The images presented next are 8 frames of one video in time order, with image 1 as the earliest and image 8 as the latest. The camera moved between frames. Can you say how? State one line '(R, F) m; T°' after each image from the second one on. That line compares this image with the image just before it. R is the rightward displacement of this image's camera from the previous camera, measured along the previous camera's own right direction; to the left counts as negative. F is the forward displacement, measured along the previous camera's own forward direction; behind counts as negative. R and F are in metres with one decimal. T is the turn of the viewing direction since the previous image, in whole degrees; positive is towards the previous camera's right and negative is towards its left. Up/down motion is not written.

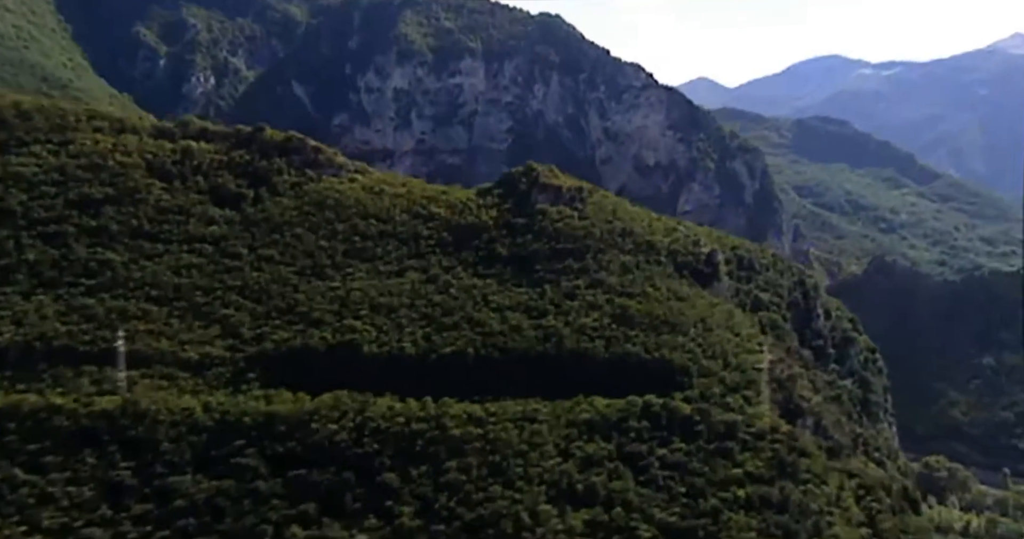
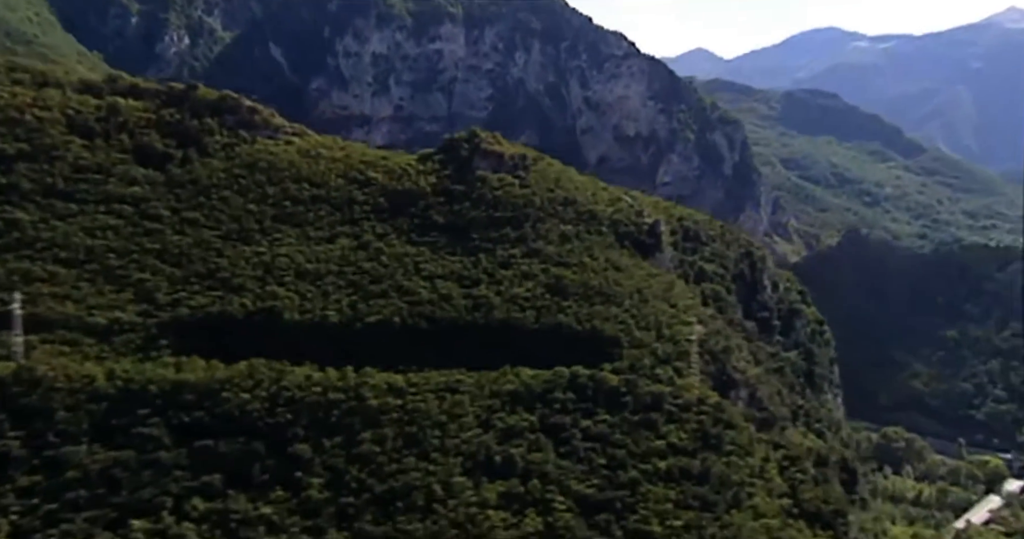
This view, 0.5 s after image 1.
(+2.3, +0.6) m; +1°
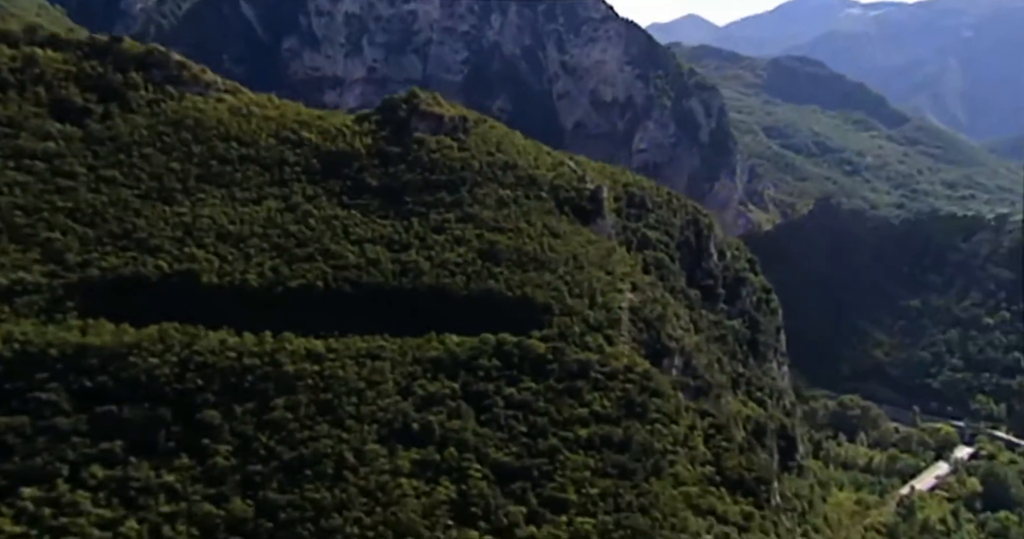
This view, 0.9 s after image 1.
(+2.1, +0.8) m; +1°
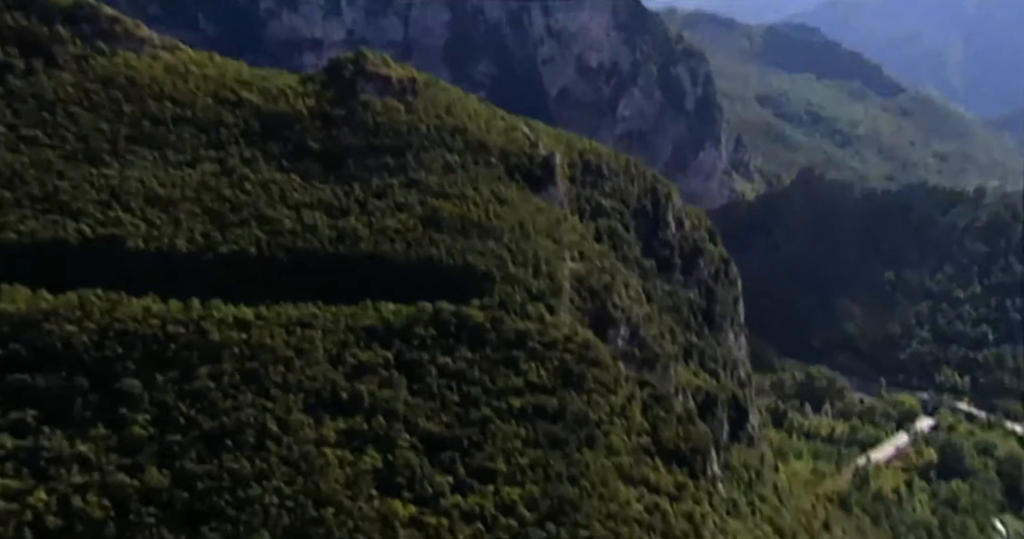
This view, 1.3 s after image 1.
(+1.8, +0.8) m; +1°
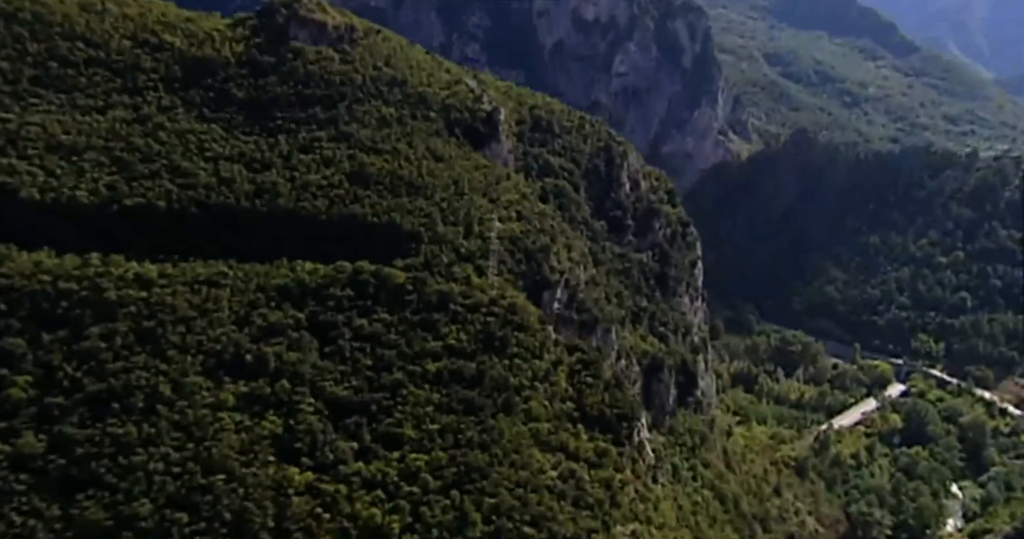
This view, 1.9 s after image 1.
(+3.1, +1.4) m; 0°
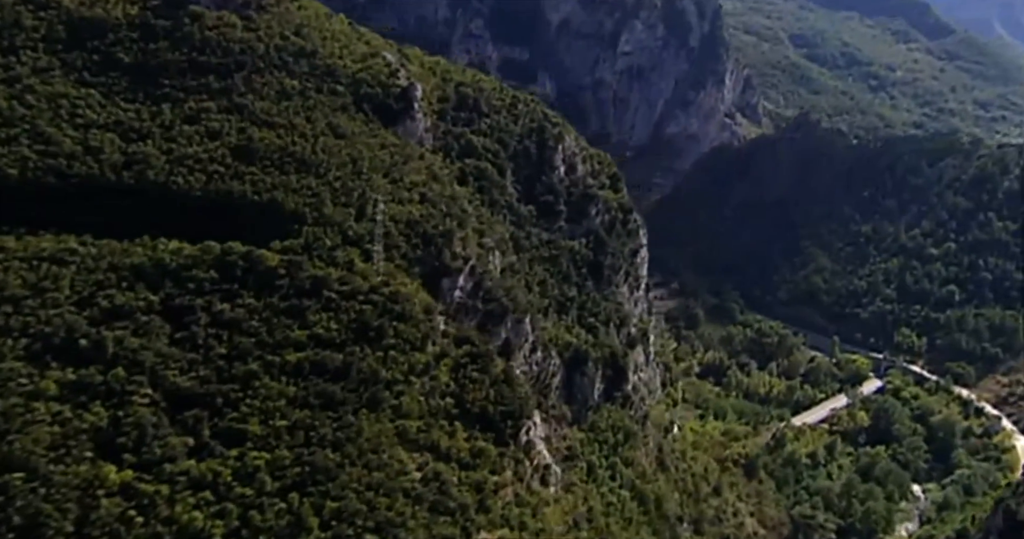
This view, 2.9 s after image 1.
(+5.4, +2.8) m; -1°
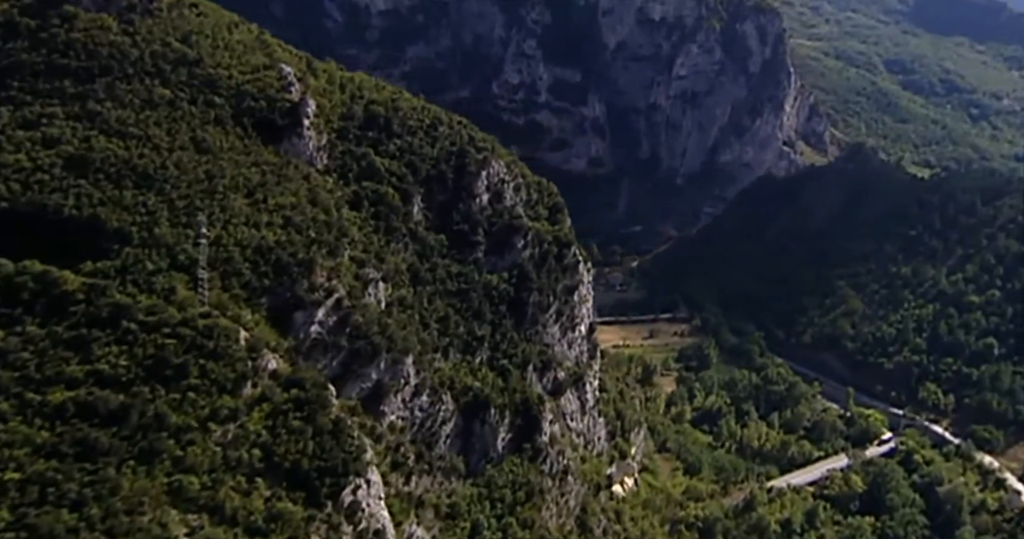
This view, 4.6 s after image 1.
(+8.8, +5.2) m; -5°
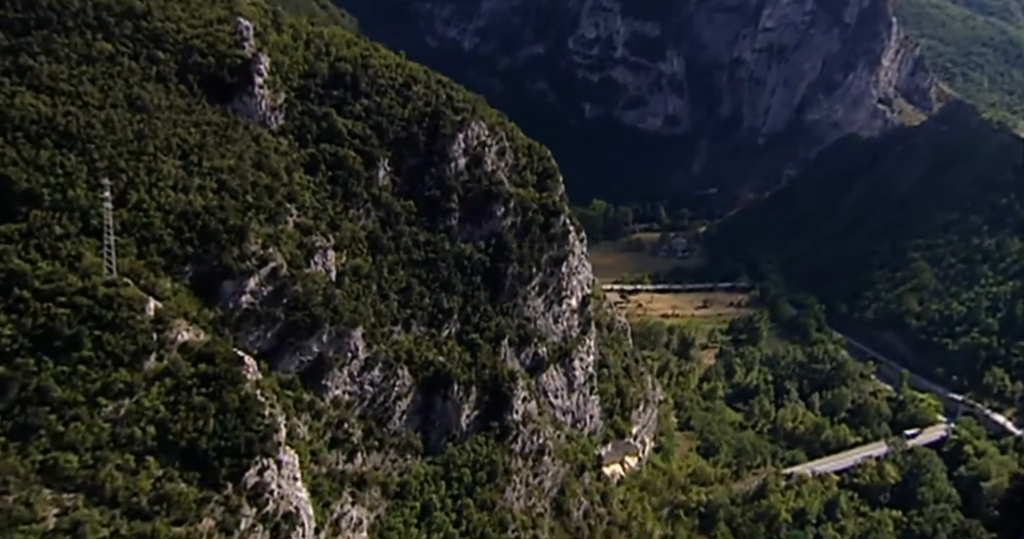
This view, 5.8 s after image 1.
(+6.1, +3.2) m; -5°
